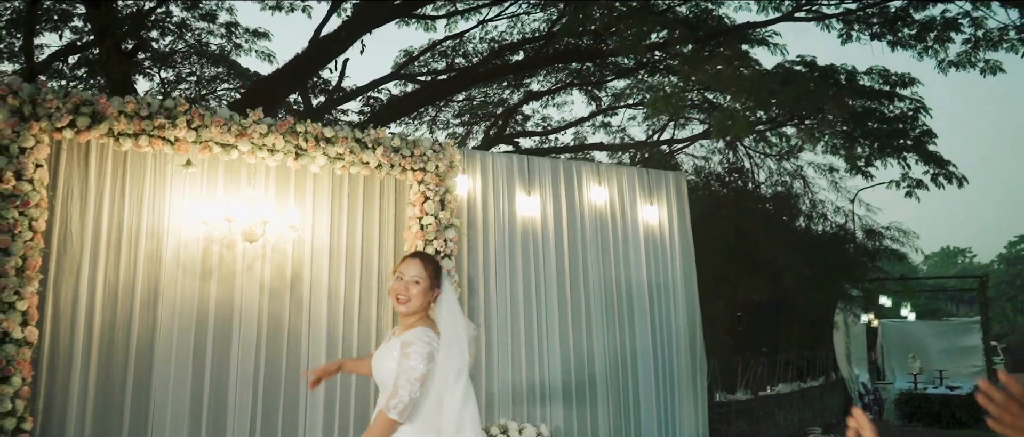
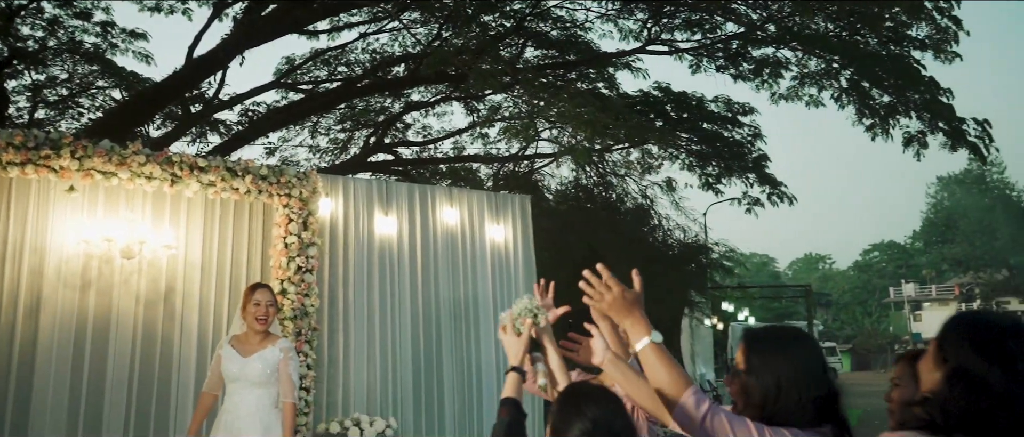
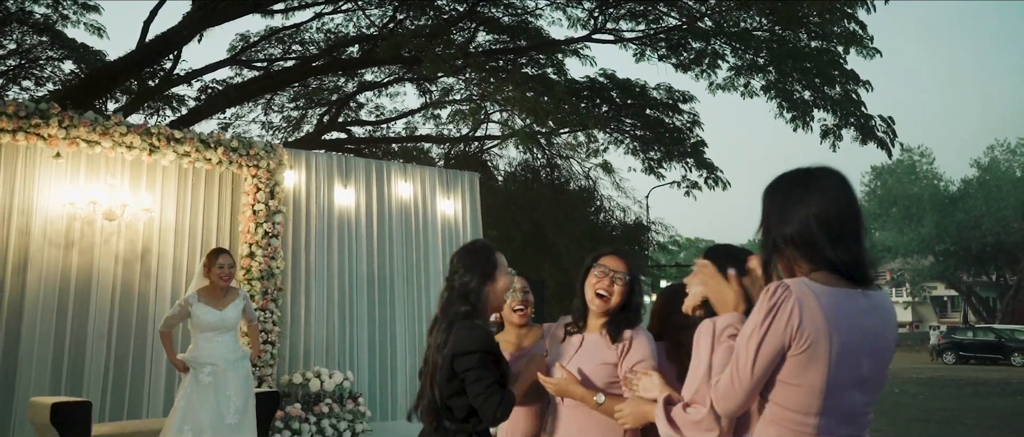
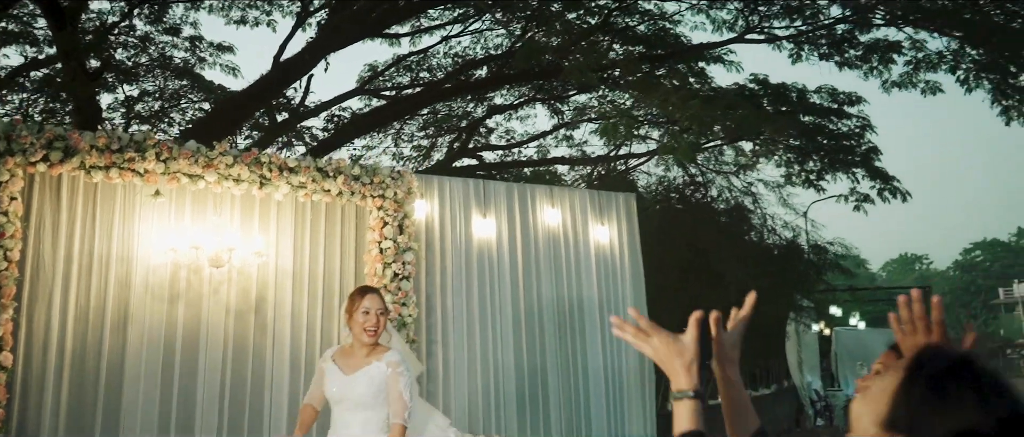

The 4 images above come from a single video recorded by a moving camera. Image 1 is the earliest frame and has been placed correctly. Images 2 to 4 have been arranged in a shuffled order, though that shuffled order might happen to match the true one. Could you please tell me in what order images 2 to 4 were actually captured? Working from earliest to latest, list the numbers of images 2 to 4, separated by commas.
4, 2, 3
